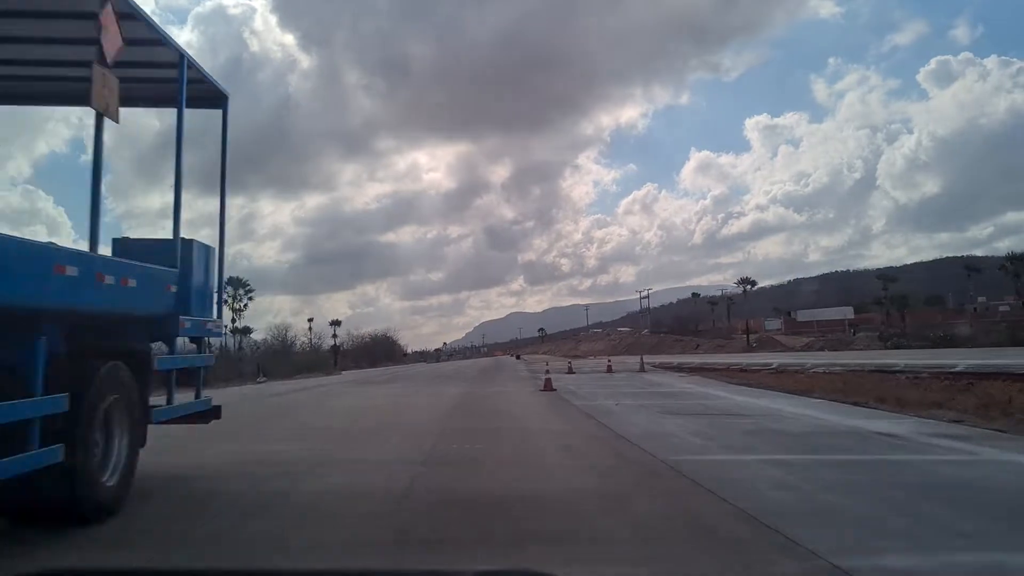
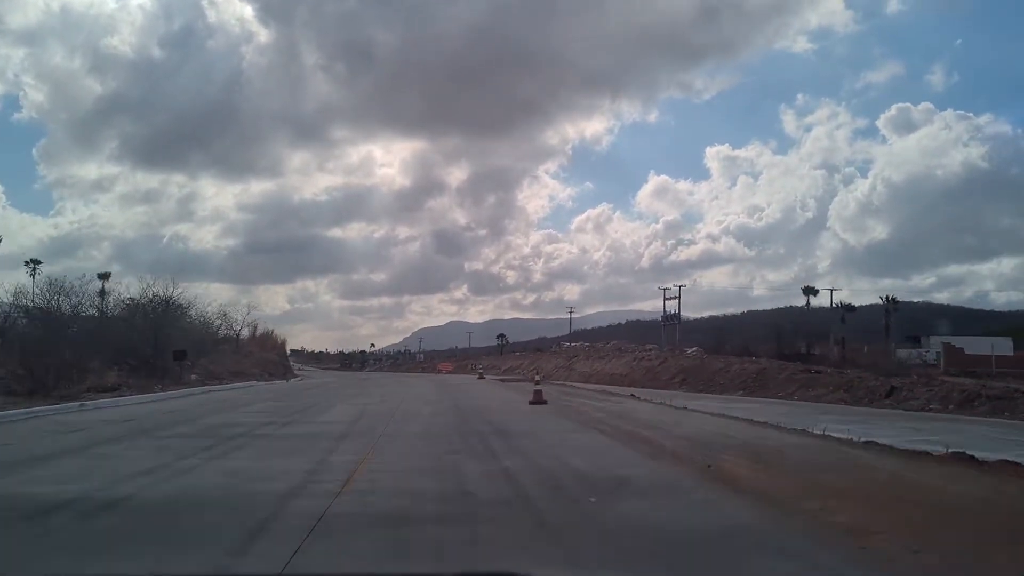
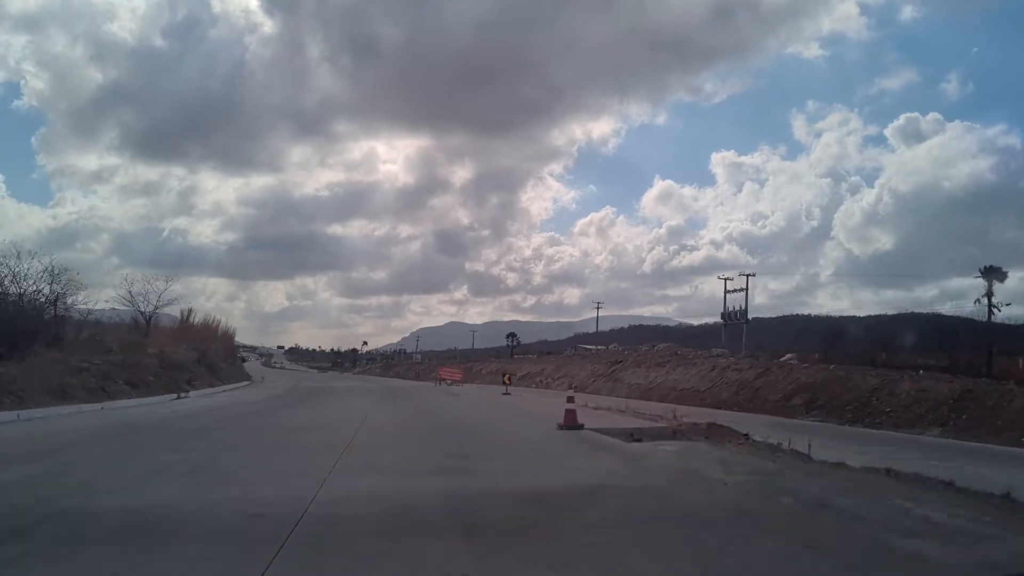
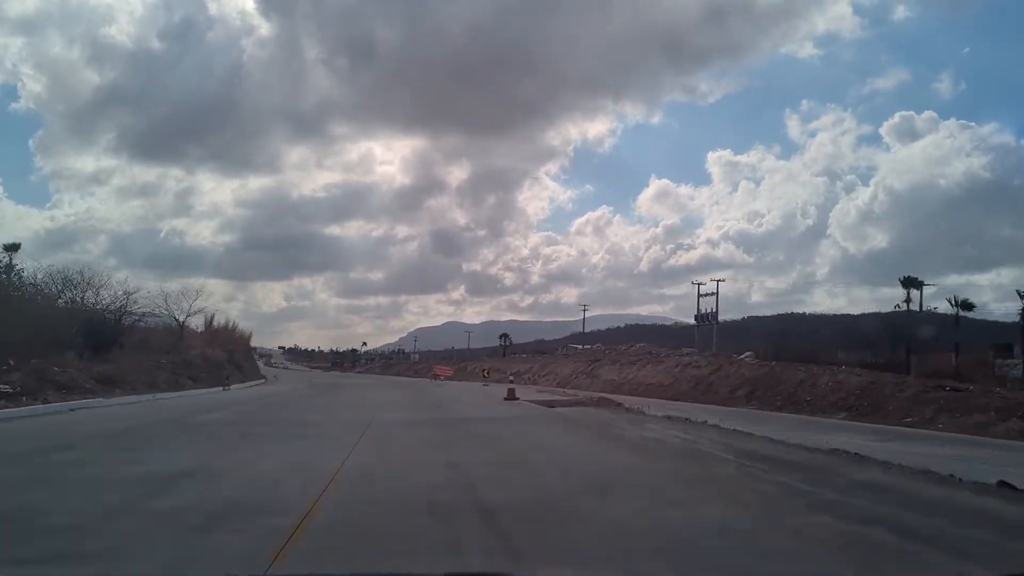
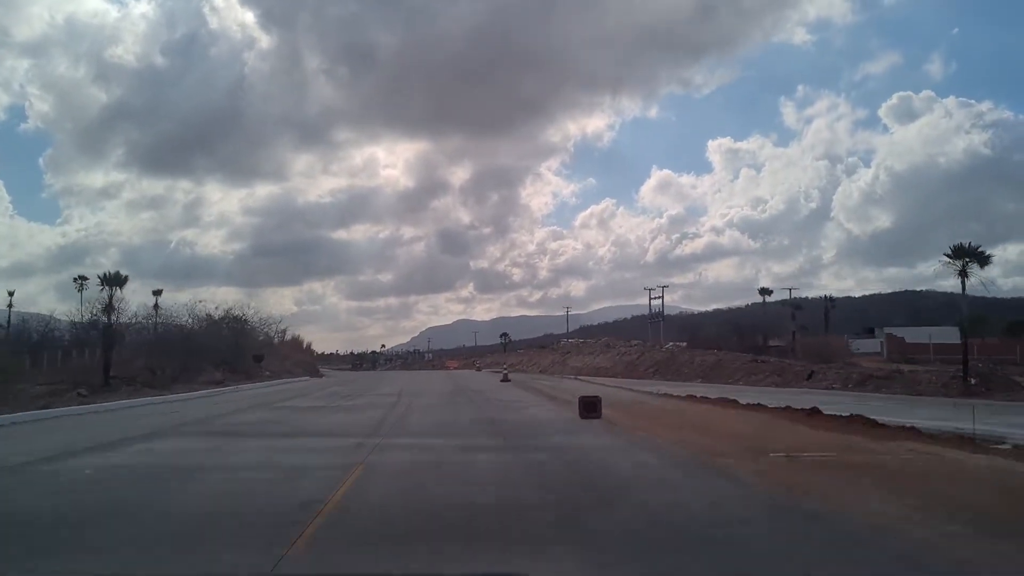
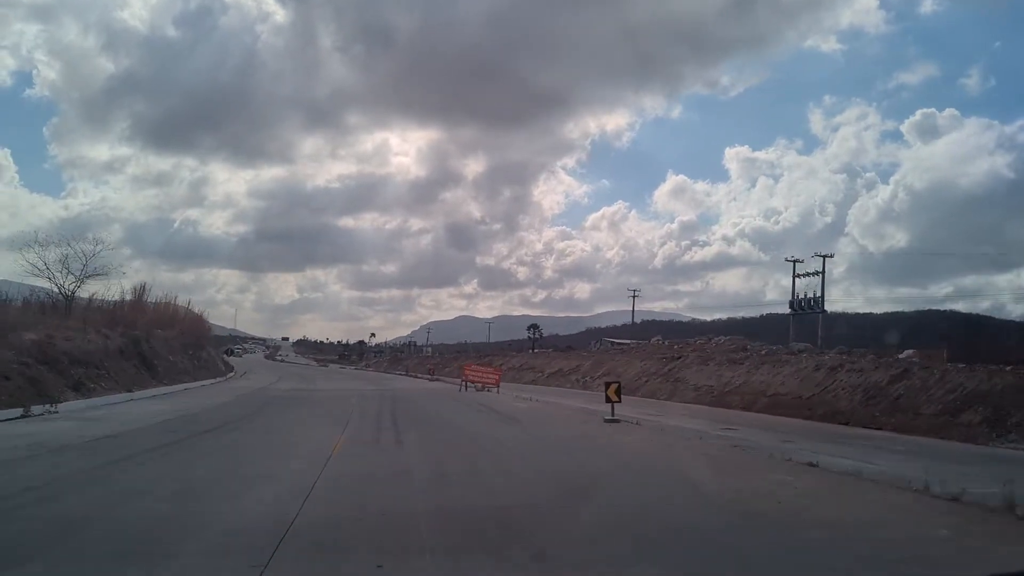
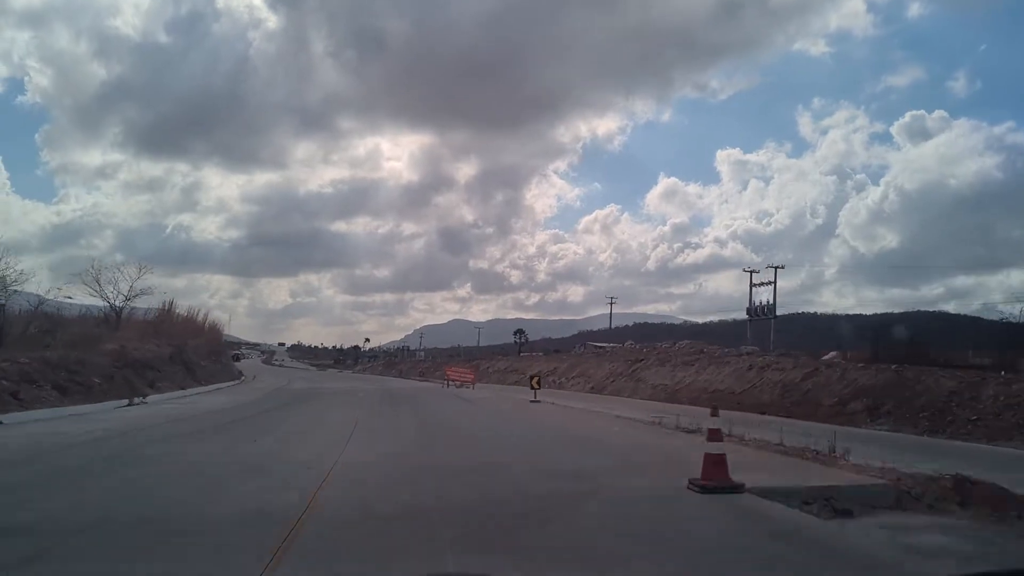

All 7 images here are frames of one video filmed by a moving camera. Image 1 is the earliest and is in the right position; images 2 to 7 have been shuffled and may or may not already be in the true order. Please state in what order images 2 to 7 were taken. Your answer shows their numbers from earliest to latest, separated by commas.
5, 2, 4, 3, 7, 6
